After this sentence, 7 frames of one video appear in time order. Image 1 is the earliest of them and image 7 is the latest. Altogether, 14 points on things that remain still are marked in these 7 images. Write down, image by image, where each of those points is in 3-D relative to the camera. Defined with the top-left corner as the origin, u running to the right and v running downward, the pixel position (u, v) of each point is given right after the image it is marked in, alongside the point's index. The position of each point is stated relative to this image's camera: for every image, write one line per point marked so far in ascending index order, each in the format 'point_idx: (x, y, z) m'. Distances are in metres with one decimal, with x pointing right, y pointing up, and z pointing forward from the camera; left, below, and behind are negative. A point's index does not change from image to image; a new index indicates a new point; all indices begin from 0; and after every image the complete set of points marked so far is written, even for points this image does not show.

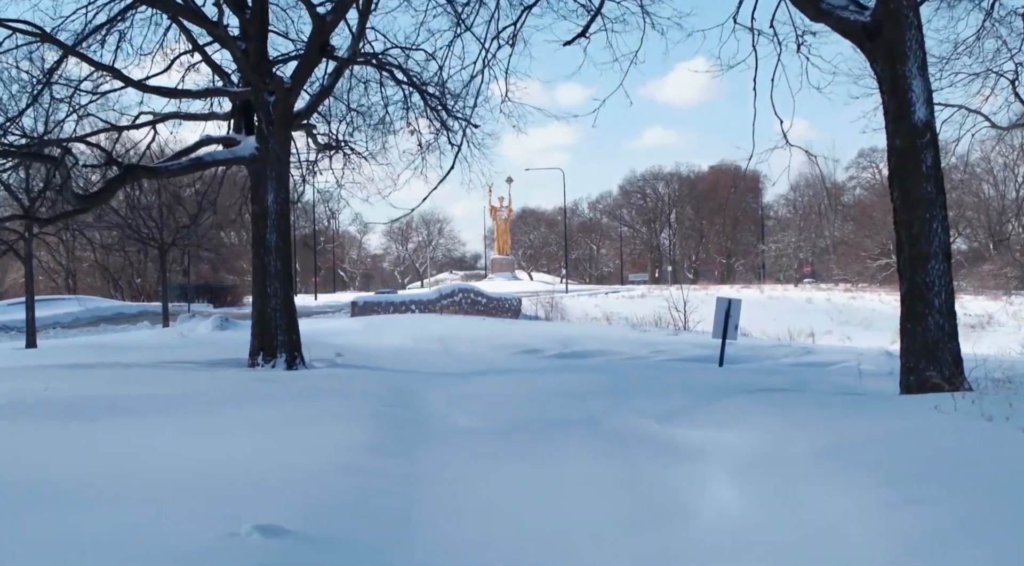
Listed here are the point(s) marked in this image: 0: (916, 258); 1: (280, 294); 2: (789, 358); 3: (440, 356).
0: (+3.1, +0.2, +9.0) m
1: (-2.8, -0.1, +14.0) m
2: (+3.4, -0.9, +14.3) m
3: (-1.0, -1.0, +15.3) m
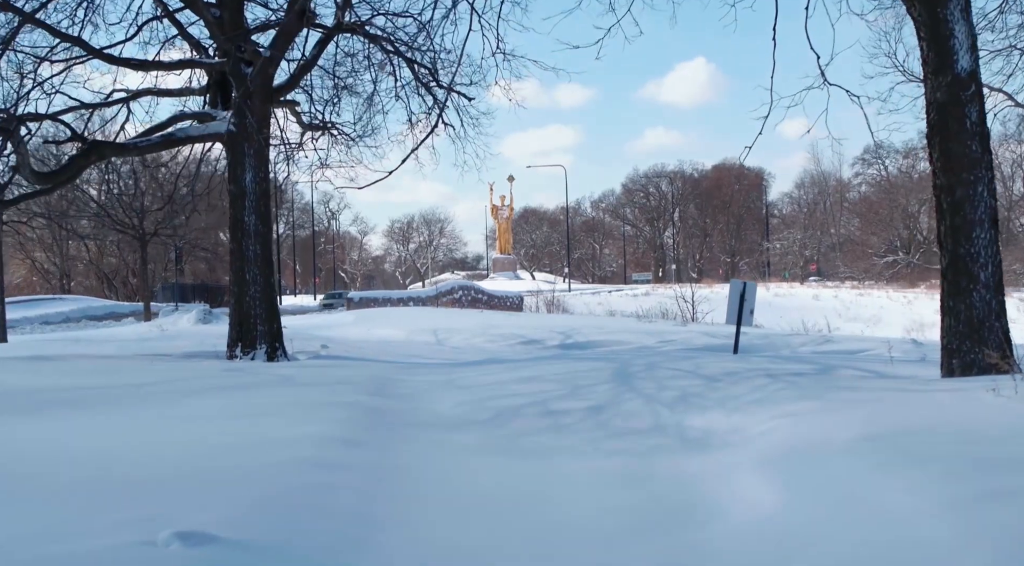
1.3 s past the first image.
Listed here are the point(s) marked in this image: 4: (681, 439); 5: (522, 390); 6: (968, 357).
0: (+3.1, +0.4, +8.0) m
1: (-2.8, 0.0, +13.0) m
2: (+3.4, -0.7, +13.3) m
3: (-1.0, -0.8, +14.4) m
4: (+0.9, -0.9, +6.4) m
5: (+0.1, -0.8, +8.4) m
6: (+3.1, -0.5, +7.9) m
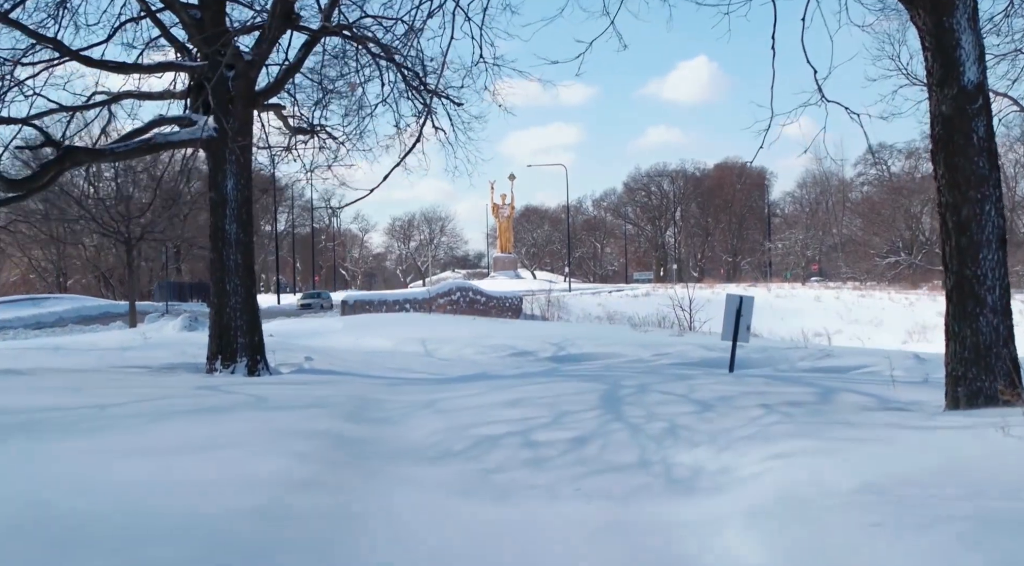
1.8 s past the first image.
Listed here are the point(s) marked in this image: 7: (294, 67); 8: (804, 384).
0: (+3.0, +0.2, +7.6) m
1: (-2.9, -0.1, +12.6) m
2: (+3.3, -0.9, +12.9) m
3: (-1.1, -0.9, +14.0) m
4: (+0.8, -1.1, +6.0) m
5: (-0.1, -0.9, +8.0) m
6: (+3.0, -0.7, +7.5) m
7: (-2.5, +2.5, +13.3) m
8: (+2.4, -0.8, +9.4) m
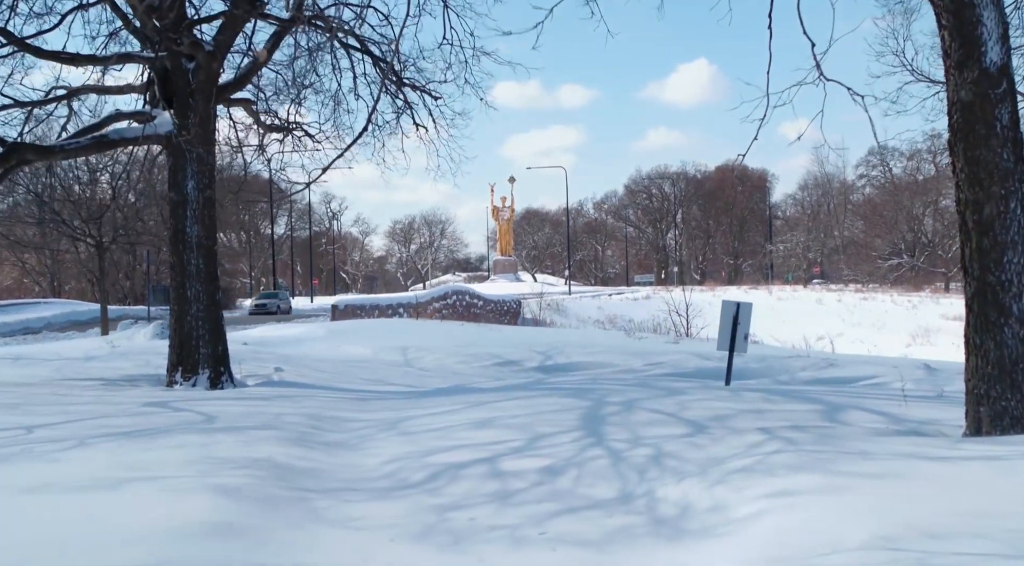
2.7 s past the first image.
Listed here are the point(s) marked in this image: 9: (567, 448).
0: (+2.8, +0.2, +6.7) m
1: (-3.1, -0.2, +11.7) m
2: (+3.1, -0.9, +12.0) m
3: (-1.3, -1.0, +13.1) m
4: (+0.6, -1.1, +5.2) m
5: (-0.2, -1.0, +7.2) m
6: (+2.8, -0.7, +6.7) m
7: (-2.7, +2.4, +12.5) m
8: (+2.2, -0.9, +8.5) m
9: (+0.3, -0.9, +6.7) m
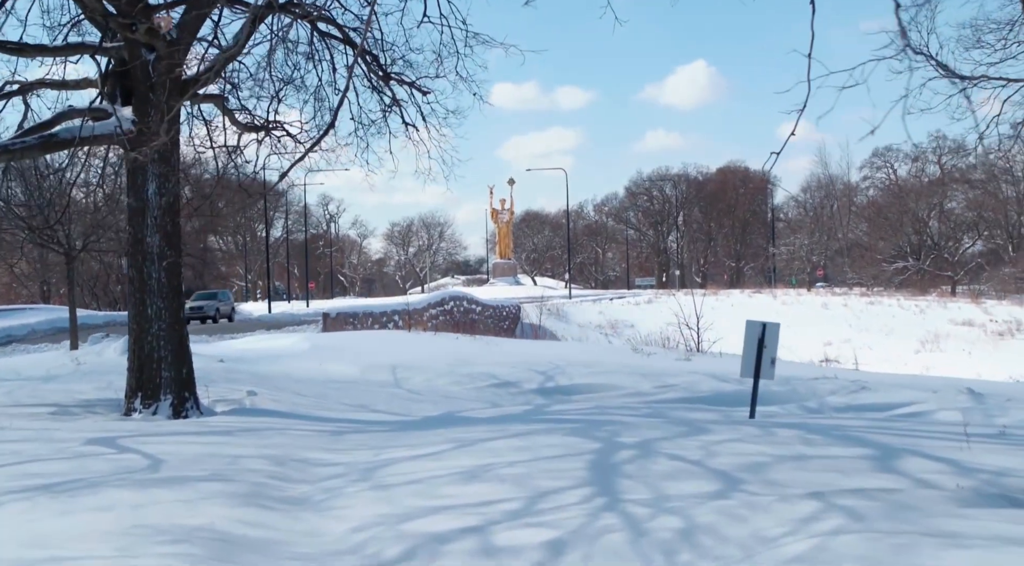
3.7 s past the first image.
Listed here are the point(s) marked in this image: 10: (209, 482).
0: (+2.7, +0.1, +5.5) m
1: (-3.2, -0.3, +10.5) m
2: (+3.0, -1.1, +10.8) m
3: (-1.3, -1.1, +11.9) m
4: (+0.6, -1.2, +4.0) m
5: (-0.3, -1.1, +6.0) m
6: (+2.8, -0.8, +5.5) m
7: (-2.7, +2.3, +11.3) m
8: (+2.1, -1.0, +7.3) m
9: (+0.3, -1.1, +5.5) m
10: (-1.7, -1.1, +6.4) m
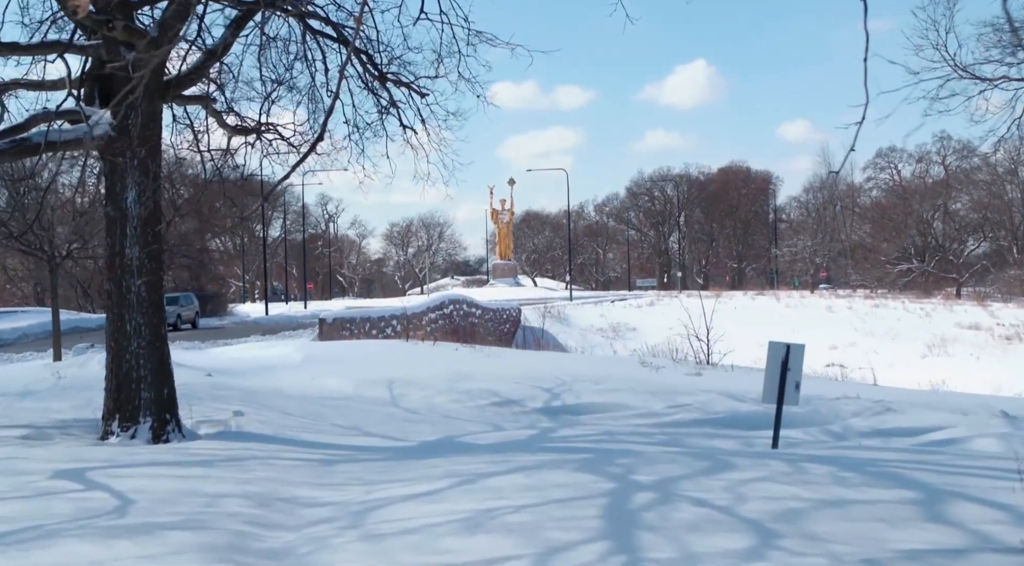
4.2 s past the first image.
0: (+2.8, -0.1, +4.8) m
1: (-3.1, -0.4, +9.9) m
2: (+3.1, -1.2, +10.1) m
3: (-1.3, -1.3, +11.2) m
4: (+0.6, -1.4, +3.3) m
5: (-0.2, -1.2, +5.3) m
6: (+2.8, -1.0, +4.8) m
7: (-2.7, +2.1, +10.6) m
8: (+2.2, -1.1, +6.6) m
9: (+0.3, -1.2, +4.8) m
10: (-1.6, -1.2, +5.7) m
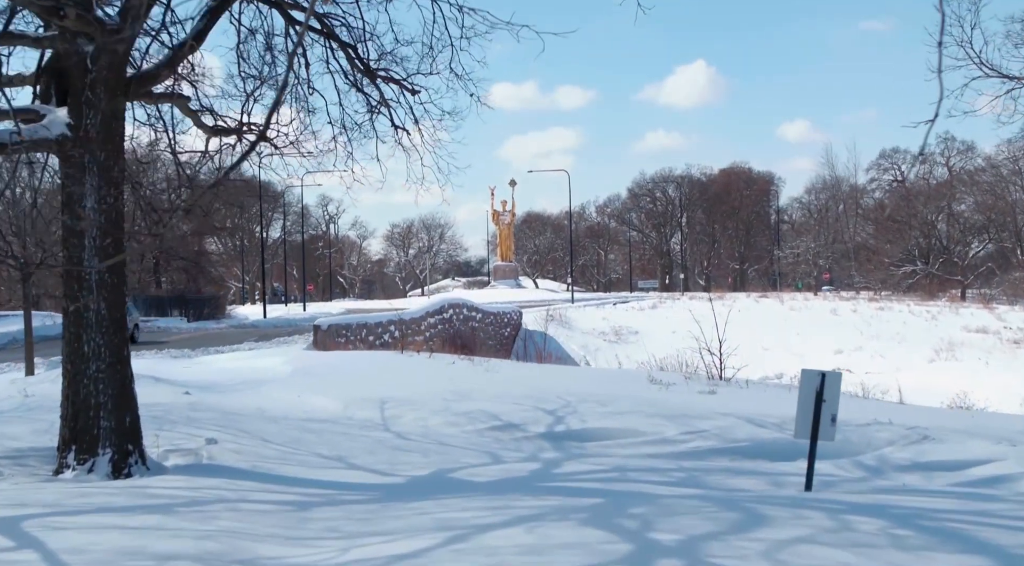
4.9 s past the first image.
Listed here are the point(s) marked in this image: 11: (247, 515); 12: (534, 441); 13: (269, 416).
0: (+2.8, -0.2, +3.9) m
1: (-3.1, -0.5, +8.9) m
2: (+3.1, -1.3, +9.2) m
3: (-1.3, -1.4, +10.3) m
4: (+0.6, -1.5, +2.4) m
5: (-0.2, -1.4, +4.3) m
6: (+2.8, -1.1, +3.8) m
7: (-2.7, +2.0, +9.7) m
8: (+2.2, -1.3, +5.7) m
9: (+0.3, -1.3, +3.8) m
10: (-1.6, -1.4, +4.8) m
11: (-1.6, -1.4, +7.0) m
12: (+0.2, -1.4, +10.2) m
13: (-2.5, -1.3, +11.8) m
